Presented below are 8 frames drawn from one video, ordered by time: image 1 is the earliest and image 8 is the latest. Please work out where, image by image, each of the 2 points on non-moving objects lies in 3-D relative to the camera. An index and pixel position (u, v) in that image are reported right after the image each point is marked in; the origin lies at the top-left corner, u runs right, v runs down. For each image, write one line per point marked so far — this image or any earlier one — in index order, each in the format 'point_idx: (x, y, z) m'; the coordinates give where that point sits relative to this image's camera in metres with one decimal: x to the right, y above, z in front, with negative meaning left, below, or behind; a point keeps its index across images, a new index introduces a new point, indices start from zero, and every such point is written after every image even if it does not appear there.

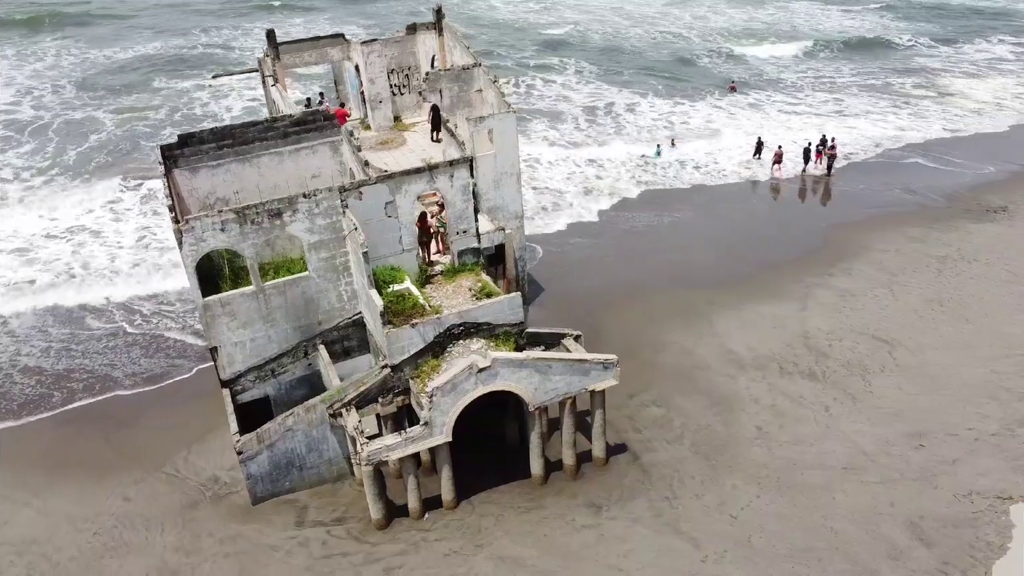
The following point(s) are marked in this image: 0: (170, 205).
0: (-6.7, +1.6, +15.7) m
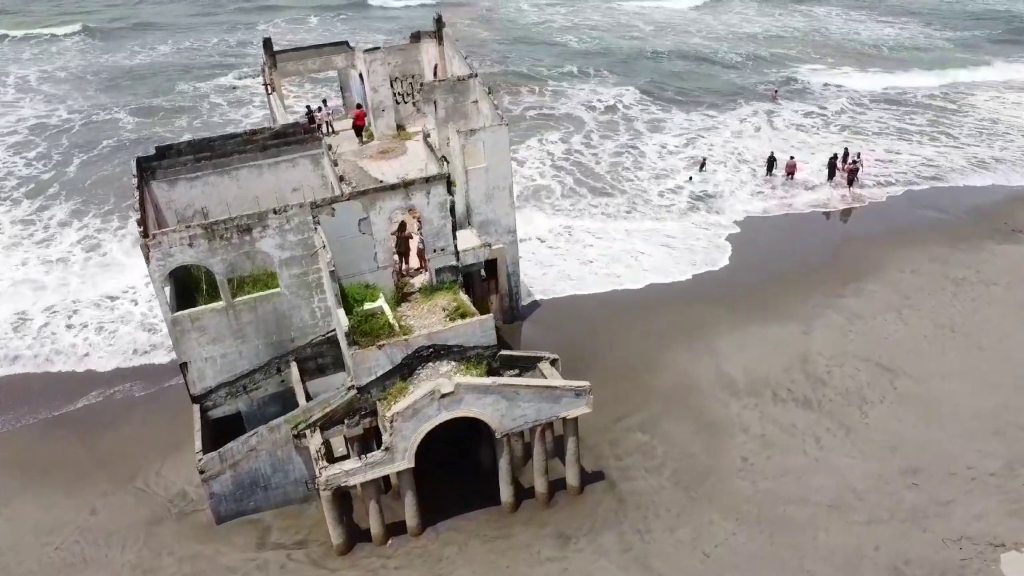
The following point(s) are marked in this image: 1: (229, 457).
0: (-7.2, +1.3, +15.6) m
1: (-5.5, -3.3, +15.6) m
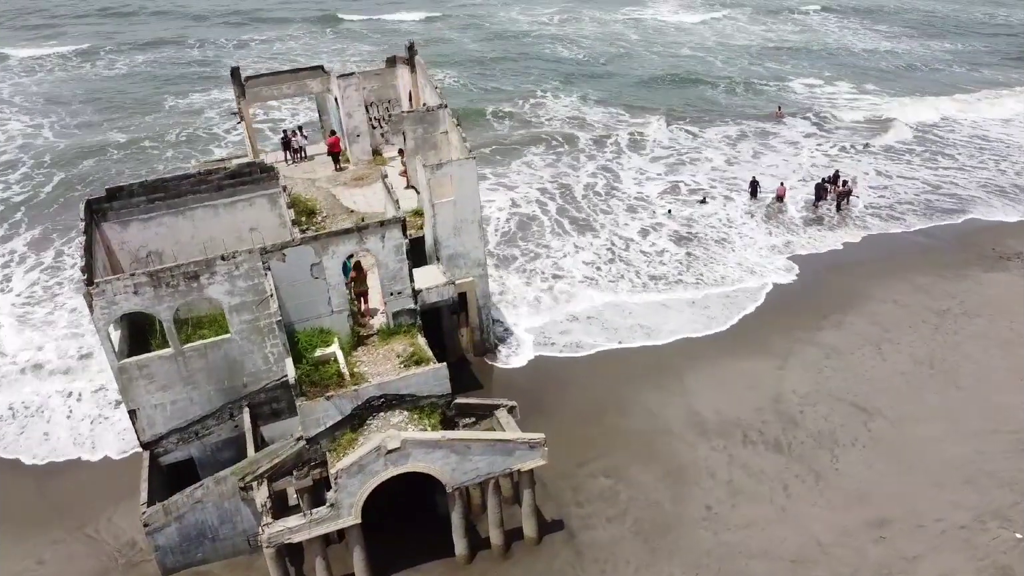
0: (-8.1, +0.4, +15.2) m
1: (-6.4, -4.2, +15.3) m
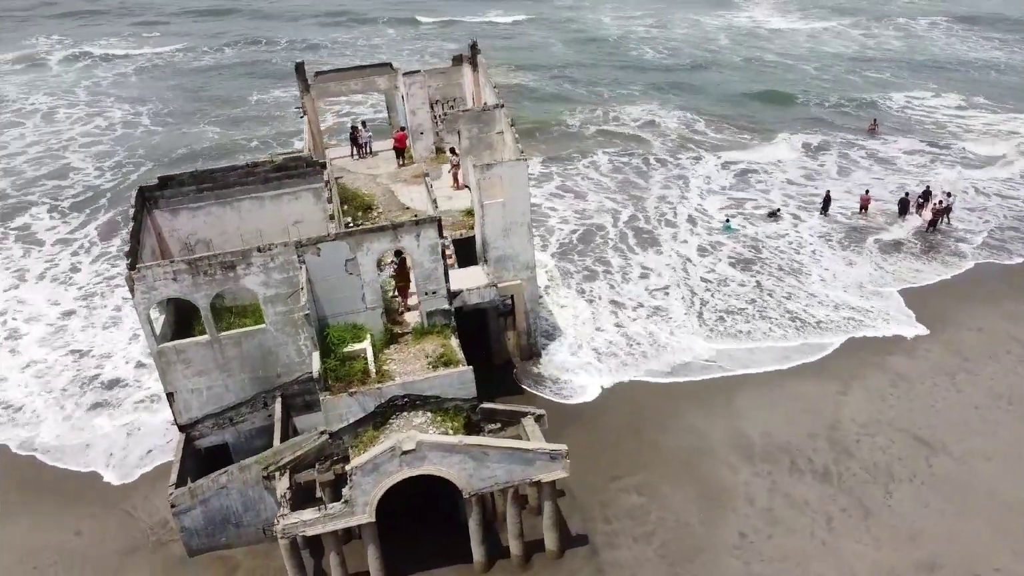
0: (-7.5, +0.7, +15.7) m
1: (-6.1, -4.0, +15.6) m
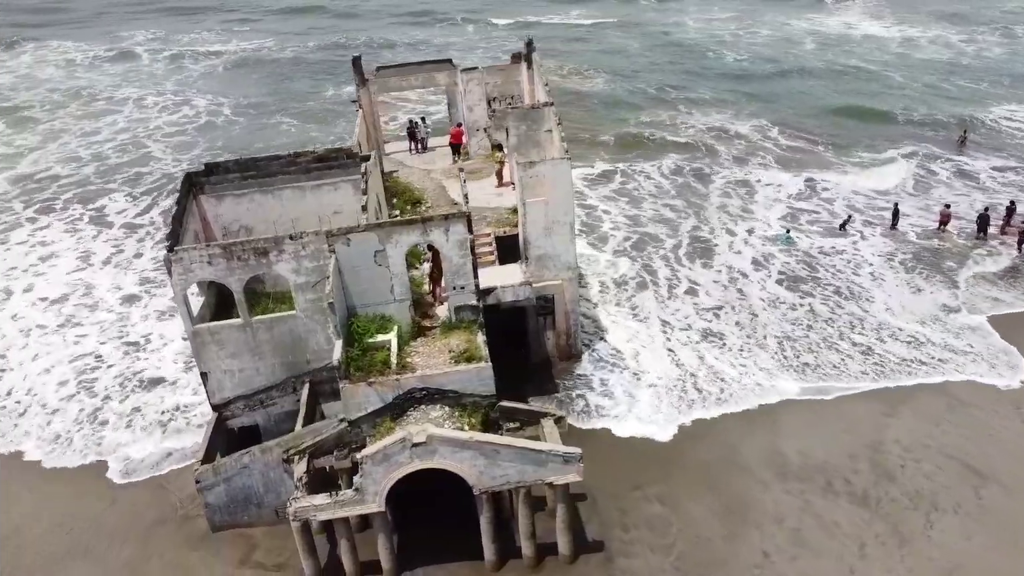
0: (-7.0, +1.1, +16.3) m
1: (-5.8, -3.6, +16.0) m
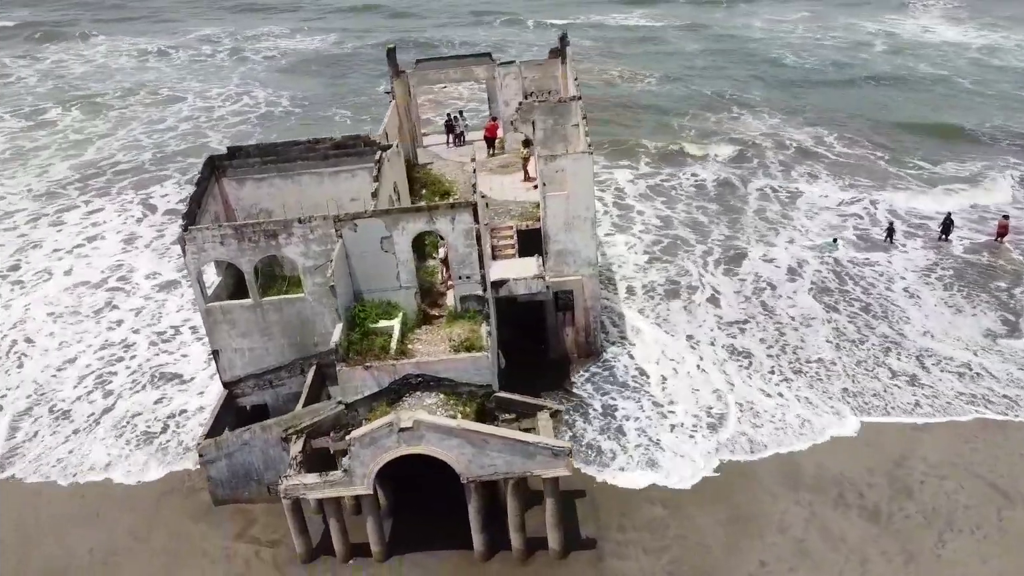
0: (-6.9, +1.6, +16.8) m
1: (-5.9, -3.2, +16.4) m
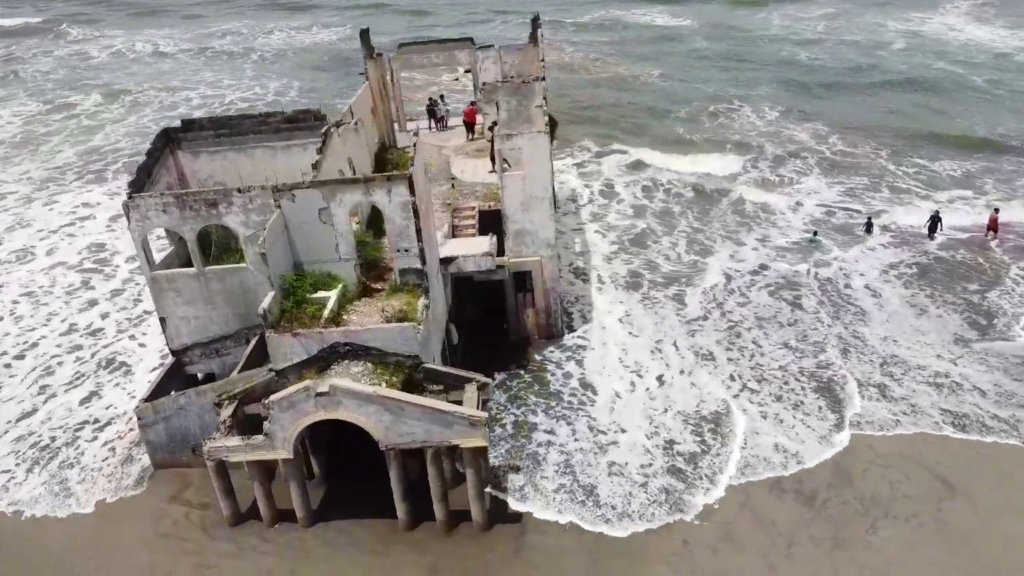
0: (-8.2, +2.3, +17.2) m
1: (-7.3, -2.5, +16.7) m
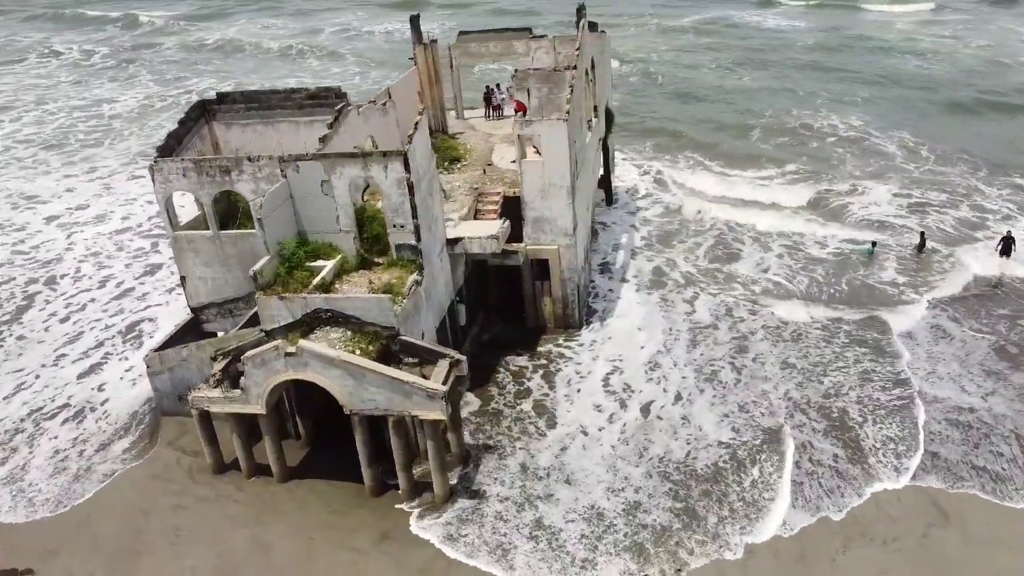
0: (-8.1, +3.3, +18.5) m
1: (-7.7, -1.6, +17.9) m
